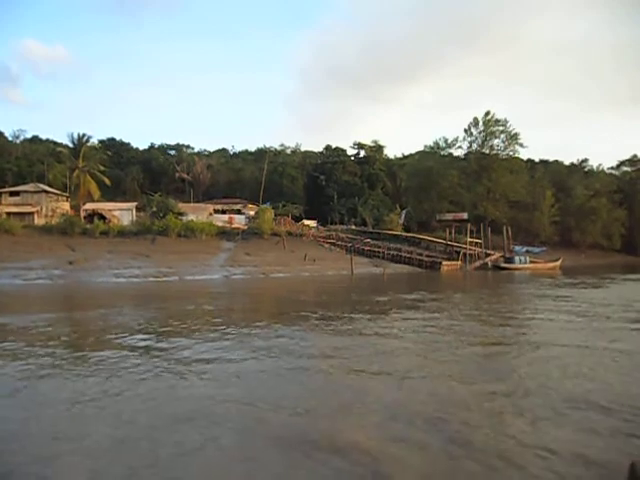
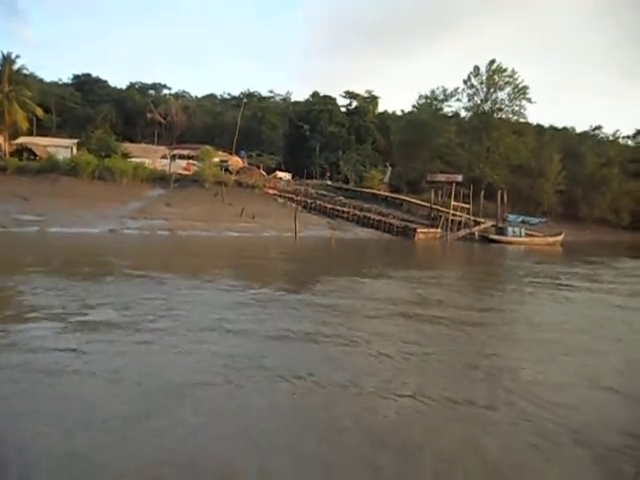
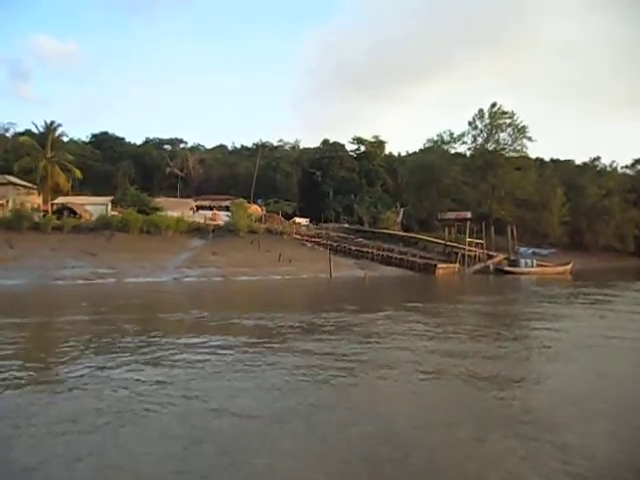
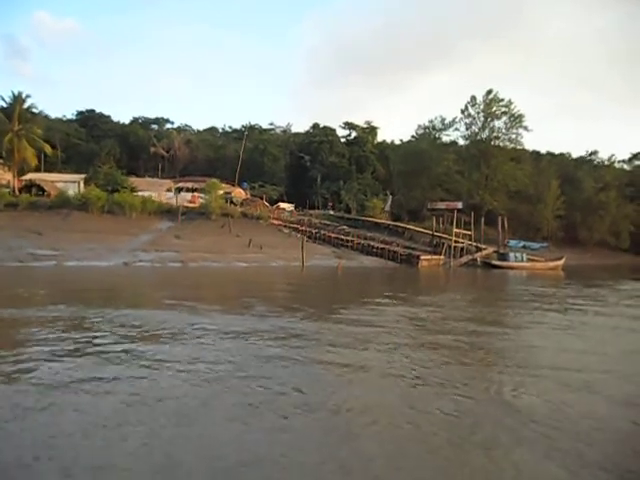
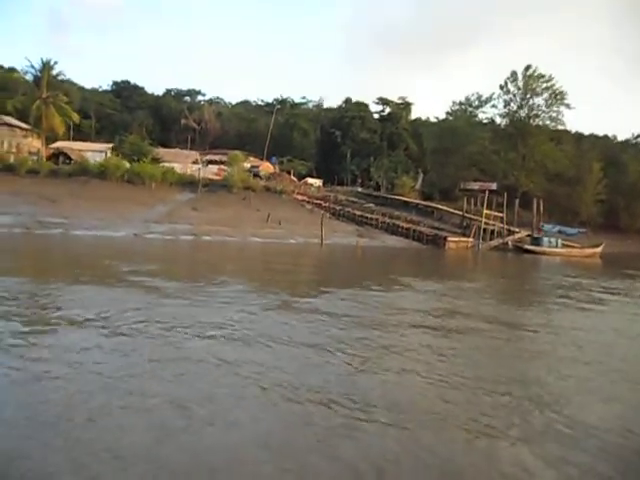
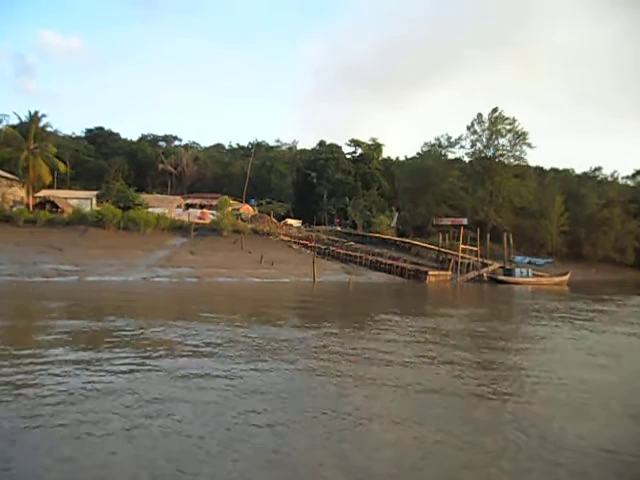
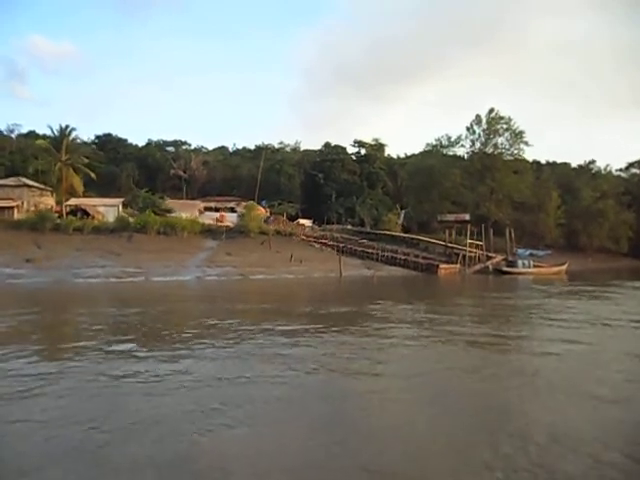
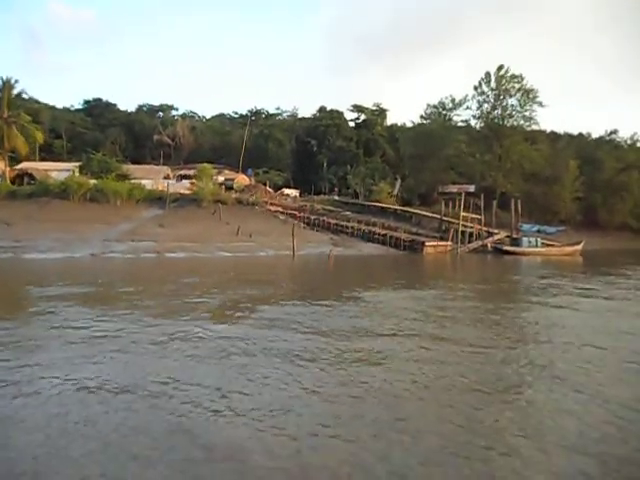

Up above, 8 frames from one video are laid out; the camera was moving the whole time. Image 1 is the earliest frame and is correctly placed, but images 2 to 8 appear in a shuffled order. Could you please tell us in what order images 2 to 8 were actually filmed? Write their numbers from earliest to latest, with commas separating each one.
7, 3, 6, 4, 2, 5, 8
